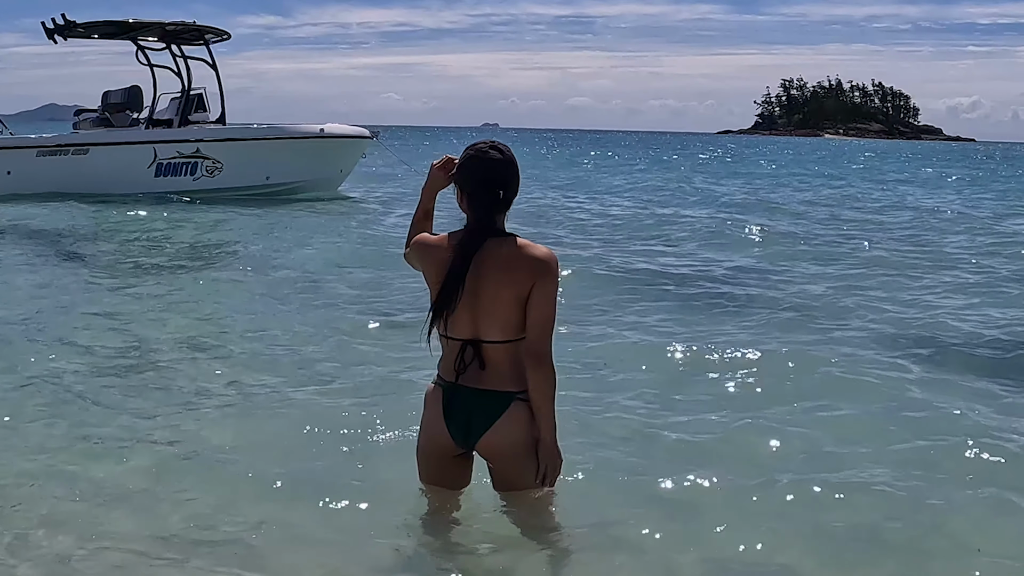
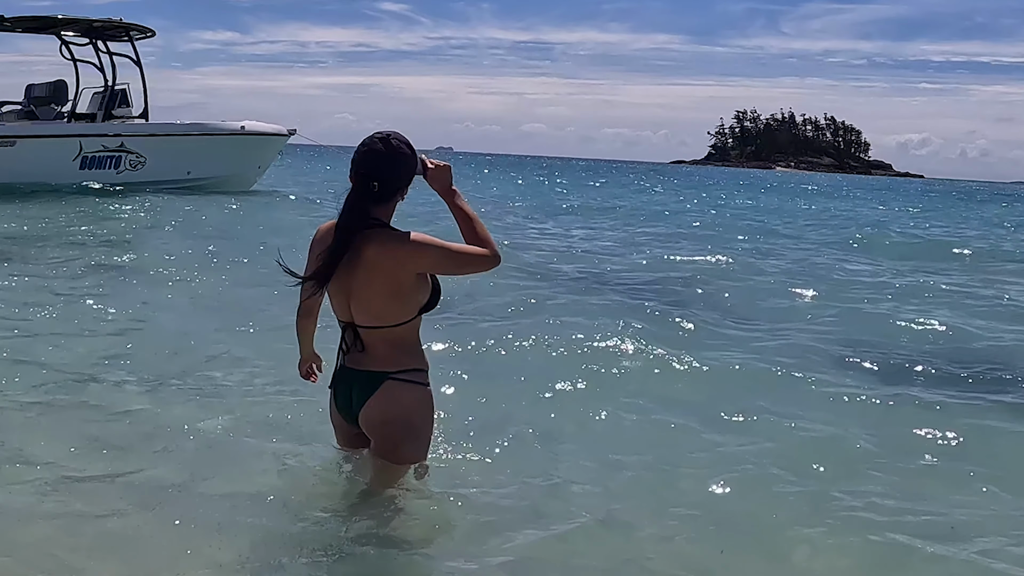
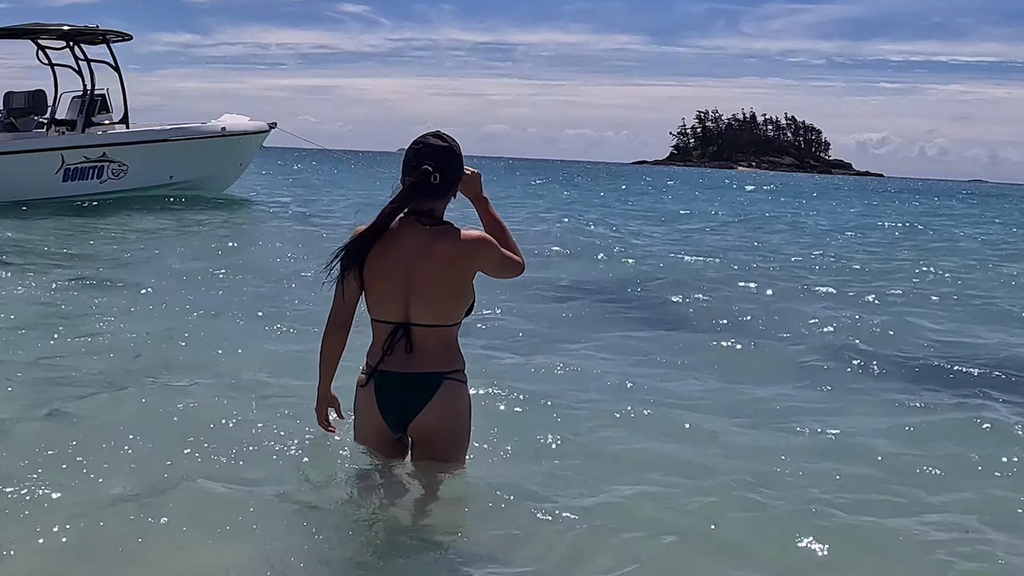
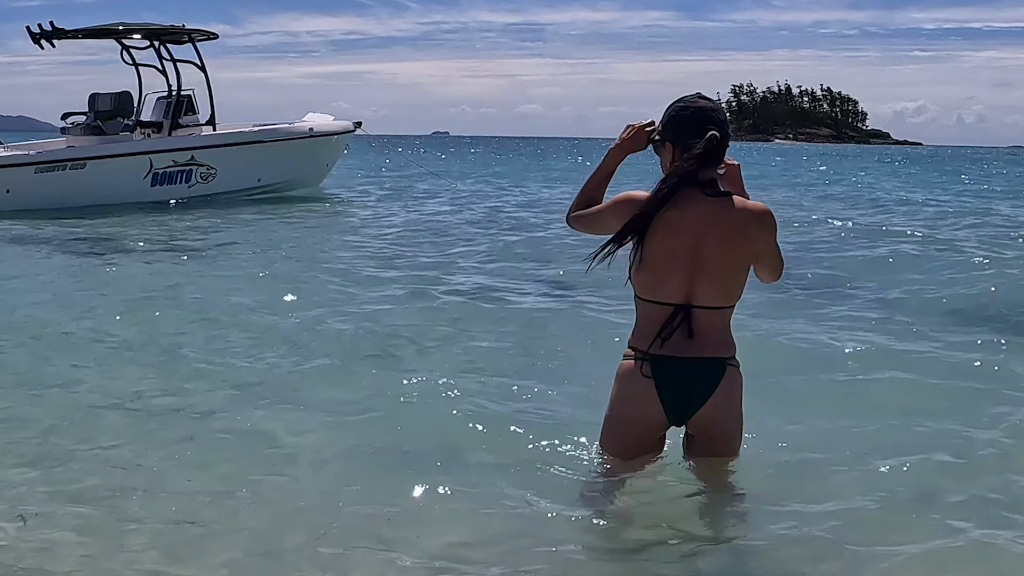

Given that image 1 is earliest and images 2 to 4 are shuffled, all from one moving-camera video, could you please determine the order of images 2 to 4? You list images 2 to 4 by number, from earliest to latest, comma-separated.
4, 3, 2
